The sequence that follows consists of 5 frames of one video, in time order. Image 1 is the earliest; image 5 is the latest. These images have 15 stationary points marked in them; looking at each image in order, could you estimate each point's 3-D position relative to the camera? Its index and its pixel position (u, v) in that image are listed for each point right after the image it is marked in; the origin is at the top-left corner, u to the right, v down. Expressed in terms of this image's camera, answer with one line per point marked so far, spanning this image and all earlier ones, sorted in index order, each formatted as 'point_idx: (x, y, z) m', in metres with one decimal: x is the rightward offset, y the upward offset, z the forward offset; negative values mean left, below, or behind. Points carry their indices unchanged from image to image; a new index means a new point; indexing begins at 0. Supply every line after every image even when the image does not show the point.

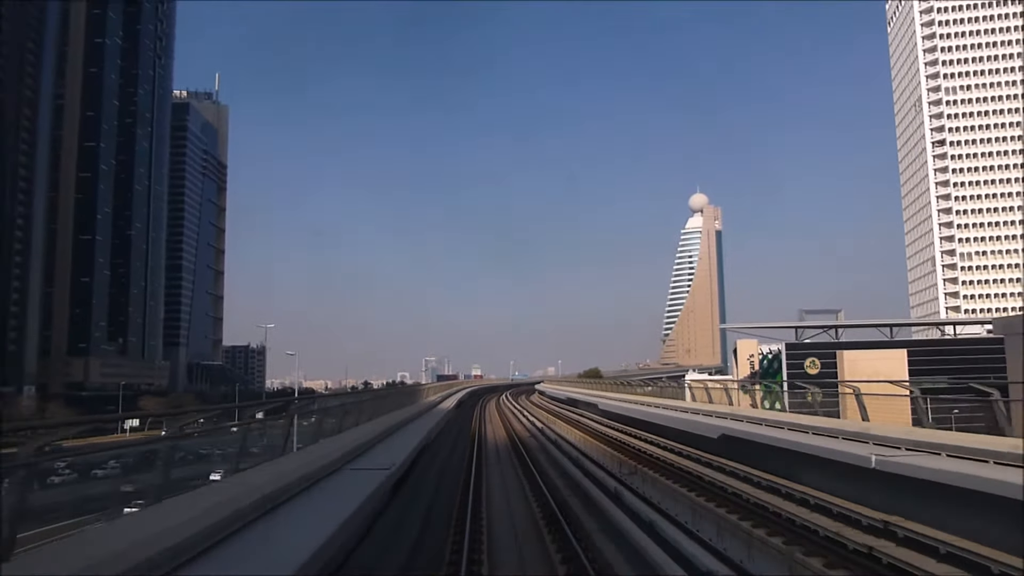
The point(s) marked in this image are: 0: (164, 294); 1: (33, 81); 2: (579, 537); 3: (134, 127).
0: (-6.9, -0.1, +14.4) m
1: (-6.8, +2.9, +10.4) m
2: (+1.1, -3.9, +10.9) m
3: (-6.9, +2.9, +13.3) m
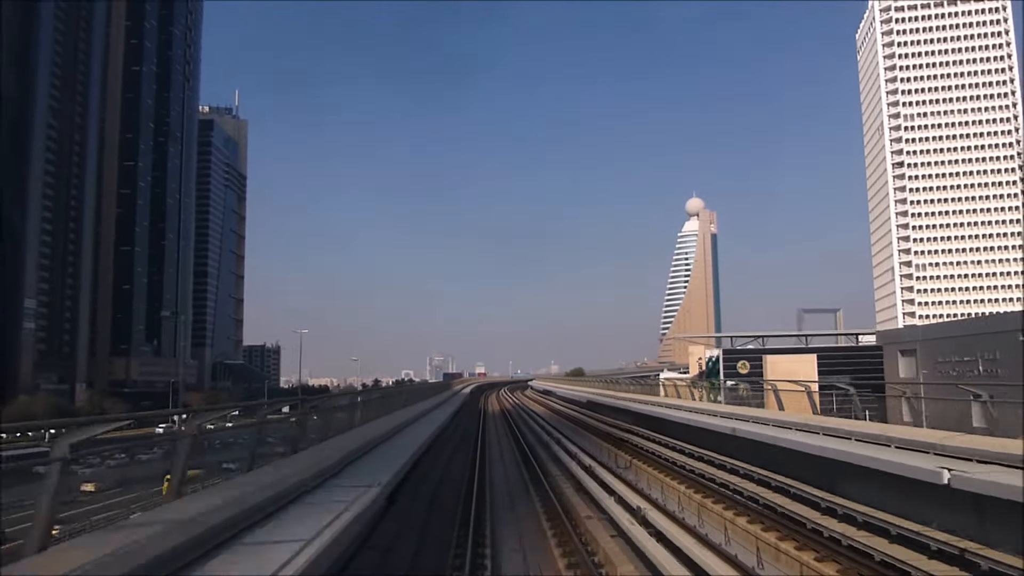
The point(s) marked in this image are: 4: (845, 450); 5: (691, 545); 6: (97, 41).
0: (-6.9, -0.2, +15.6) m
1: (-6.8, +2.8, +11.6) m
2: (+1.1, -4.0, +12.0) m
3: (-6.9, +2.8, +14.5) m
4: (+4.7, -2.3, +10.9) m
5: (+2.3, -3.5, +10.1) m
6: (-6.8, +4.0, +11.8) m
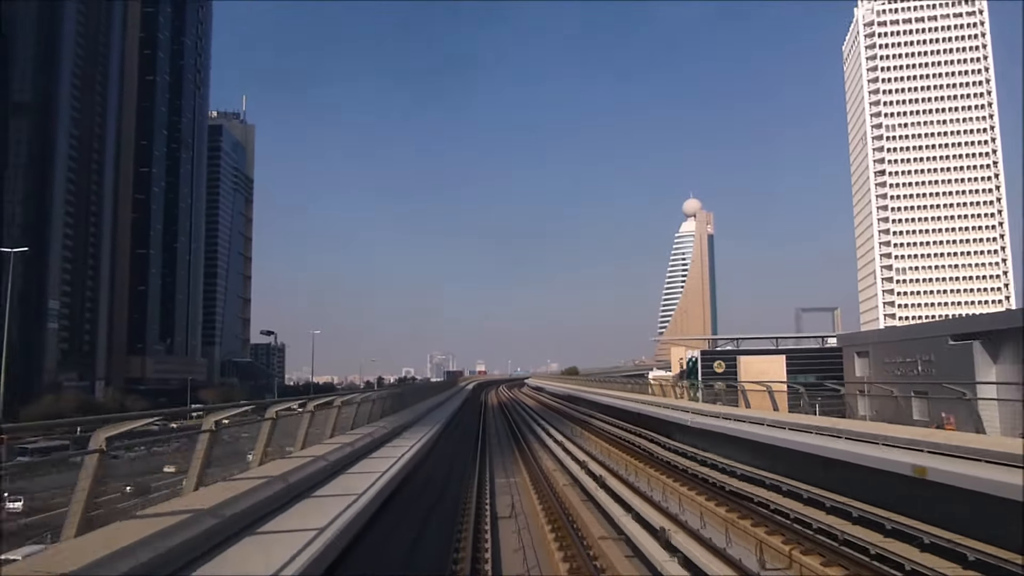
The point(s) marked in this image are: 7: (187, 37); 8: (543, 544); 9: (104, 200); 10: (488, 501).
0: (-6.9, -0.2, +16.2) m
1: (-6.8, +2.8, +12.1) m
2: (+1.1, -4.0, +12.6) m
3: (-6.9, +2.8, +15.0) m
4: (+4.6, -2.4, +11.4) m
5: (+2.3, -3.5, +10.7) m
6: (-6.8, +4.0, +12.4) m
7: (-6.8, +5.3, +15.3) m
8: (+0.5, -3.9, +11.0) m
9: (-6.8, +1.5, +12.2) m
10: (-0.5, -4.3, +14.7) m
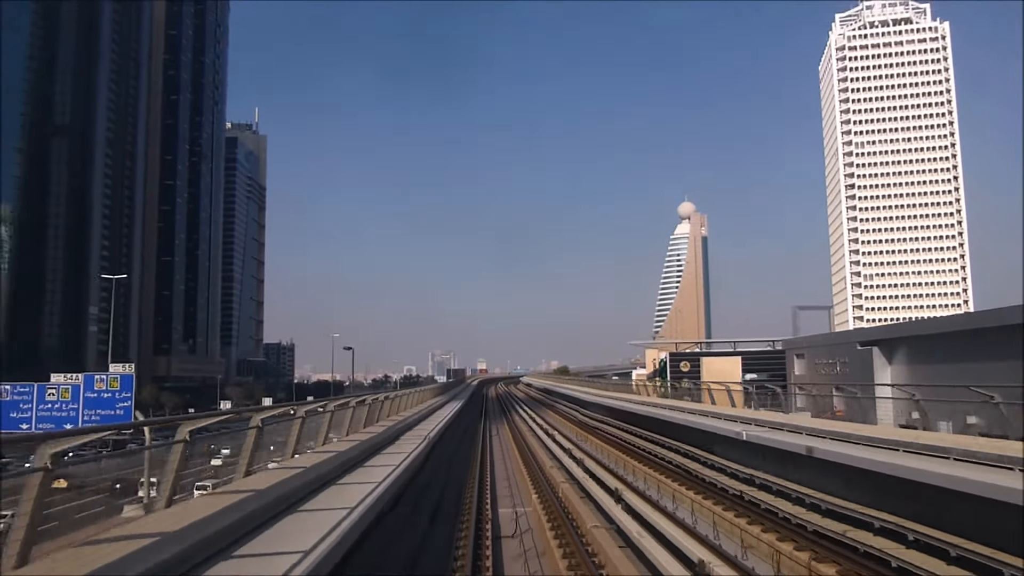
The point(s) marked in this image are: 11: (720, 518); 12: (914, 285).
0: (-6.9, -0.3, +17.2) m
1: (-6.9, +2.7, +13.1) m
2: (+1.1, -4.1, +13.6) m
3: (-6.9, +2.7, +16.0) m
4: (+4.6, -2.4, +12.4) m
5: (+2.3, -3.6, +11.7) m
6: (-6.8, +3.9, +13.4) m
7: (-6.9, +5.2, +16.3) m
8: (+0.4, -4.0, +12.0) m
9: (-6.9, +1.4, +13.3) m
10: (-0.5, -4.4, +15.7) m
11: (+3.1, -3.4, +10.6) m
12: (+6.5, +0.1, +11.8) m
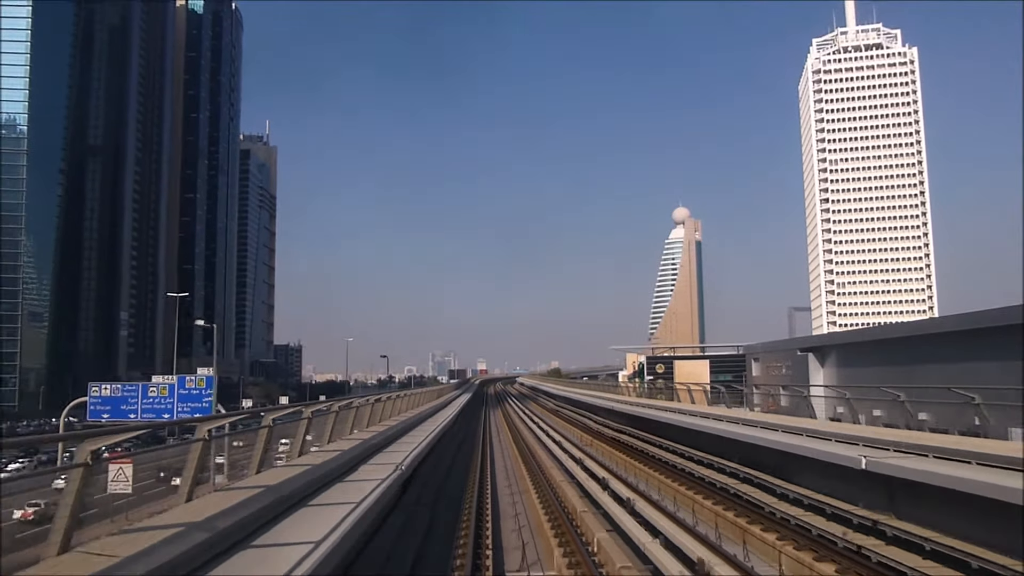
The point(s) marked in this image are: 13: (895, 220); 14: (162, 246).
0: (-6.9, -0.4, +18.2) m
1: (-6.9, +2.6, +14.1) m
2: (+1.0, -4.2, +14.6) m
3: (-6.9, +2.6, +17.0) m
4: (+4.6, -2.6, +13.4) m
5: (+2.2, -3.7, +12.7) m
6: (-6.8, +3.8, +14.4) m
7: (-6.9, +5.1, +17.3) m
8: (+0.4, -4.1, +13.0) m
9: (-6.9, +1.3, +14.2) m
10: (-0.5, -4.5, +16.7) m
11: (+3.0, -3.5, +11.6) m
12: (+6.5, -0.1, +12.8) m
13: (+7.0, +1.2, +13.2) m
14: (-6.9, +0.7, +14.4) m
